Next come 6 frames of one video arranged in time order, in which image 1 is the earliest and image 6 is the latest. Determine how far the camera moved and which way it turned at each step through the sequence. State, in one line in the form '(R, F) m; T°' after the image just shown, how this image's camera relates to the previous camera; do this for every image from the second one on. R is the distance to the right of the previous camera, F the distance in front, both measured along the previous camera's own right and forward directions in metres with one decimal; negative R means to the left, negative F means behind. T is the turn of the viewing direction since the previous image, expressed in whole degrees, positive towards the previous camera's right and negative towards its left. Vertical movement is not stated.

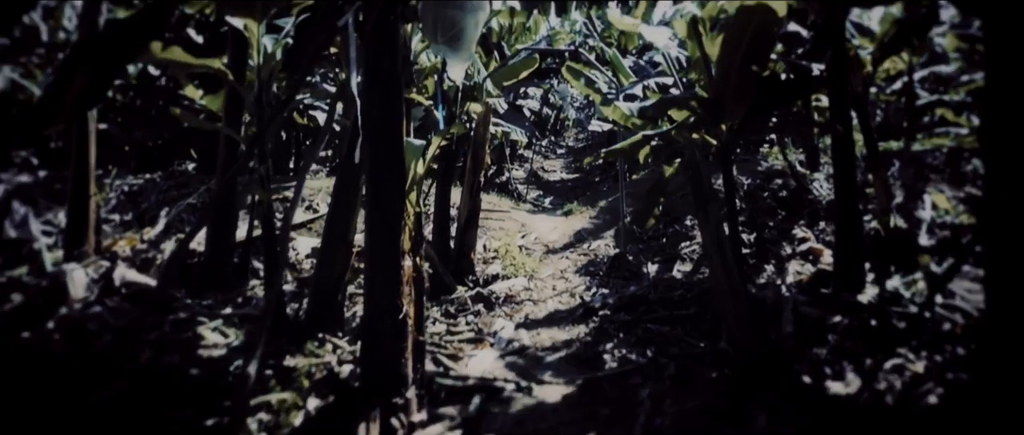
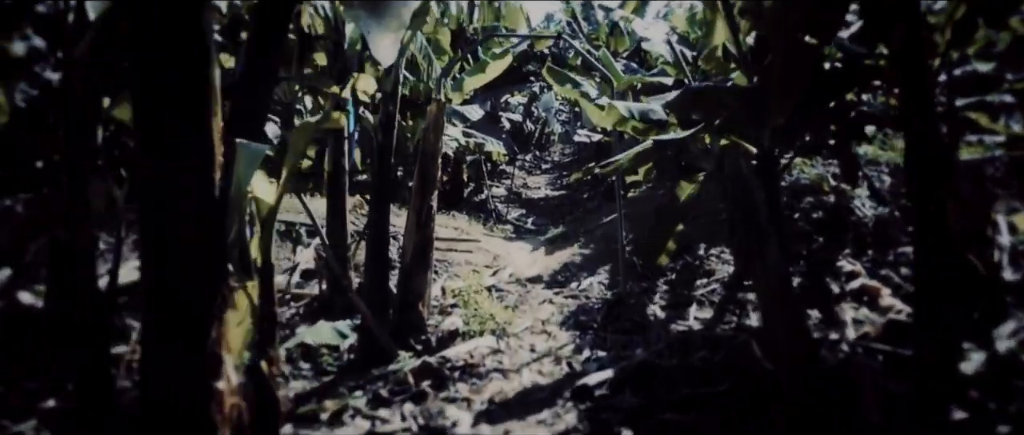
(+0.1, +1.7) m; +1°
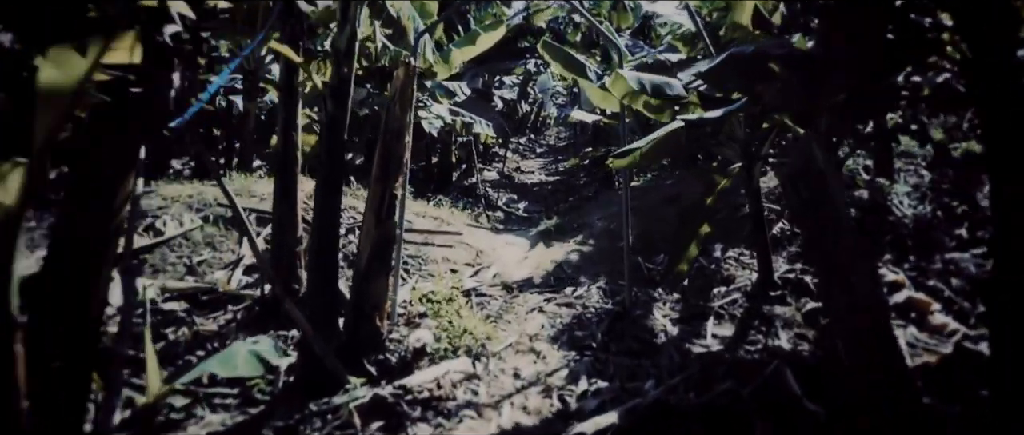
(0.0, +0.9) m; 0°
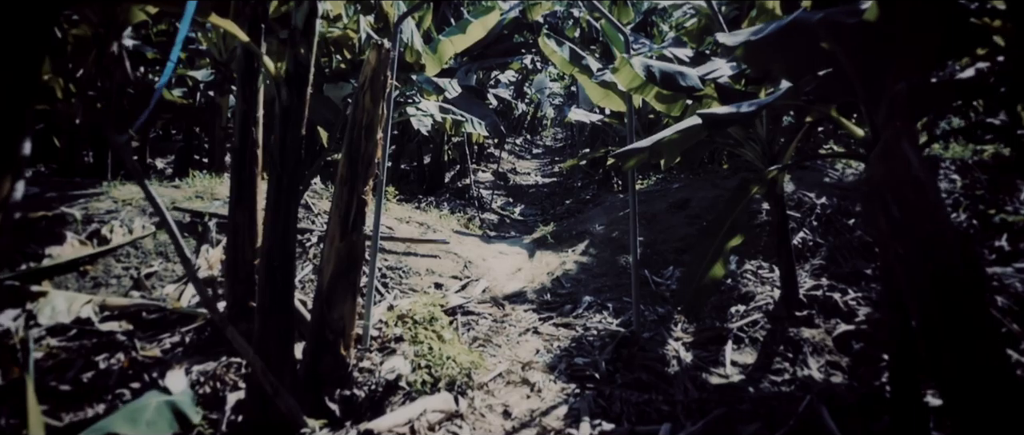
(0.0, +0.6) m; 0°
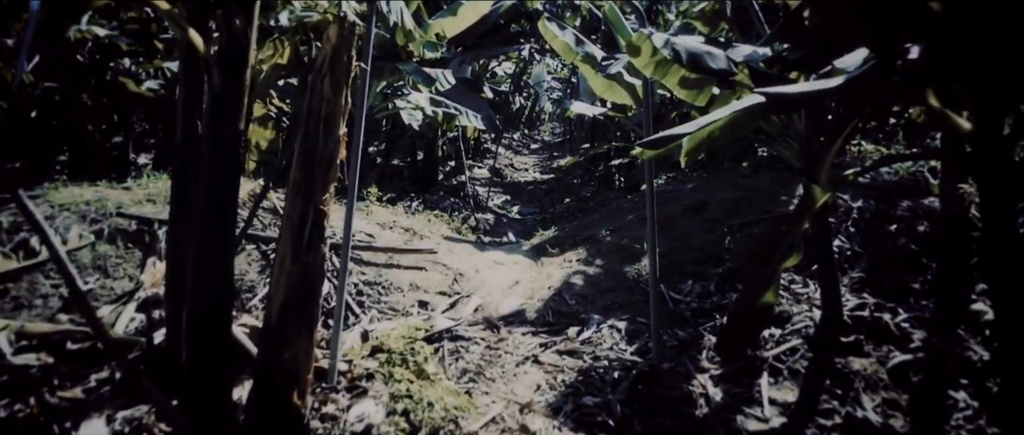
(0.0, +0.6) m; 0°
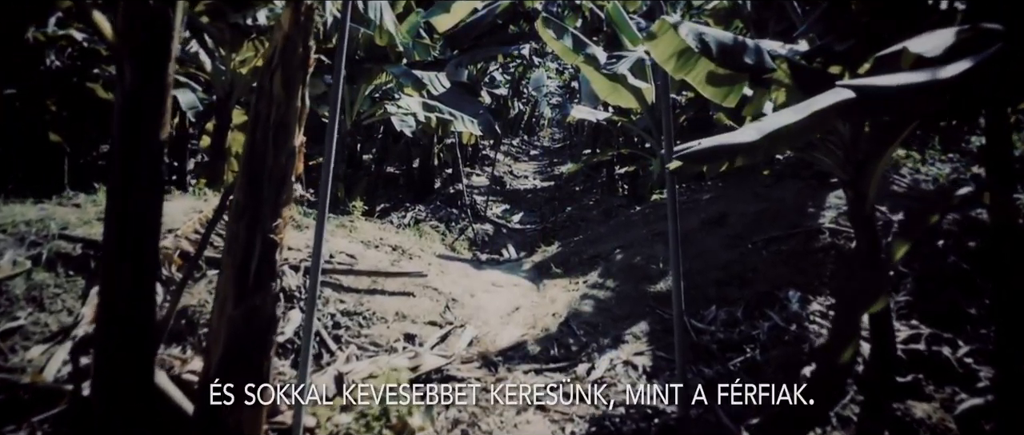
(0.0, +0.5) m; 0°
